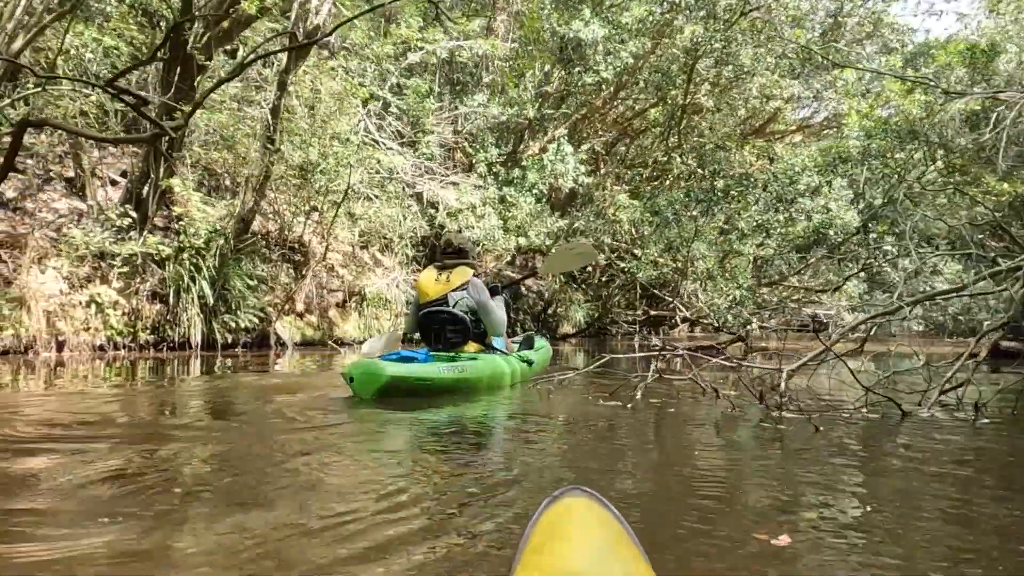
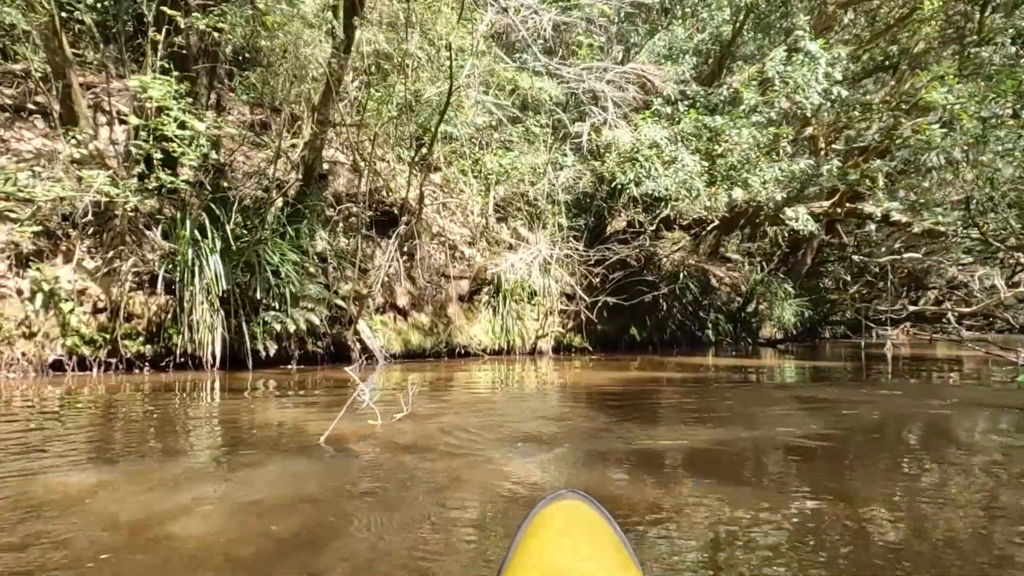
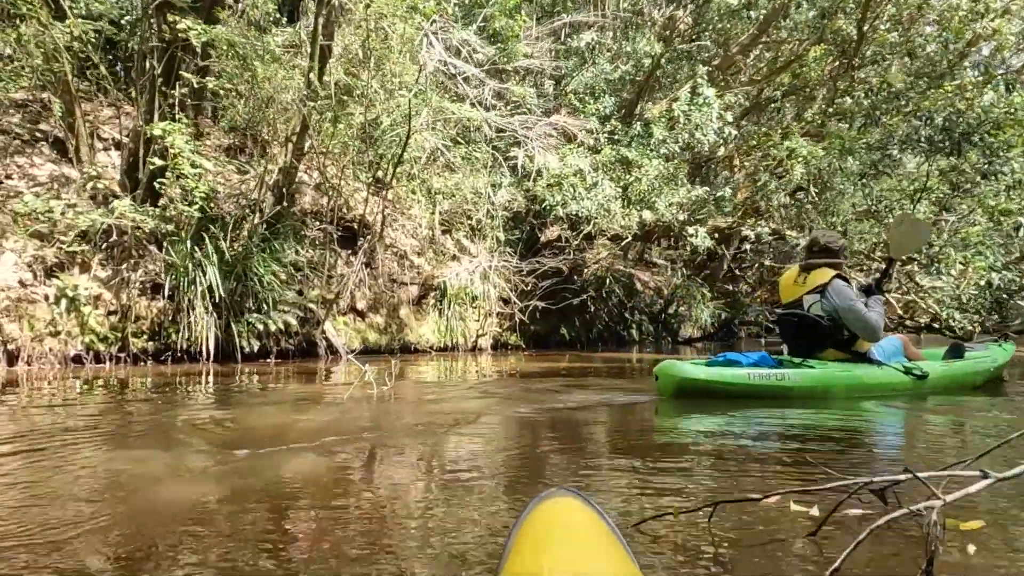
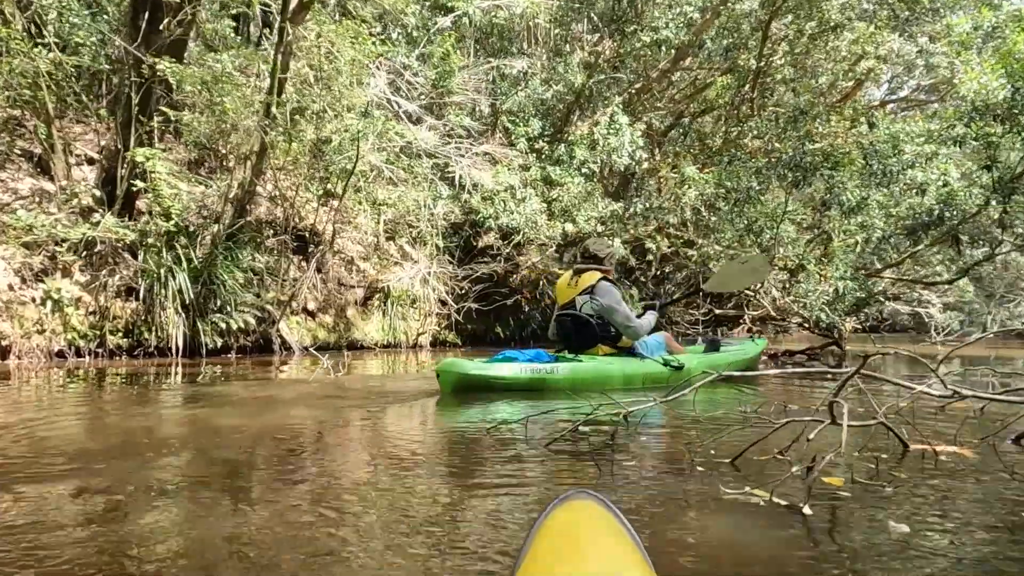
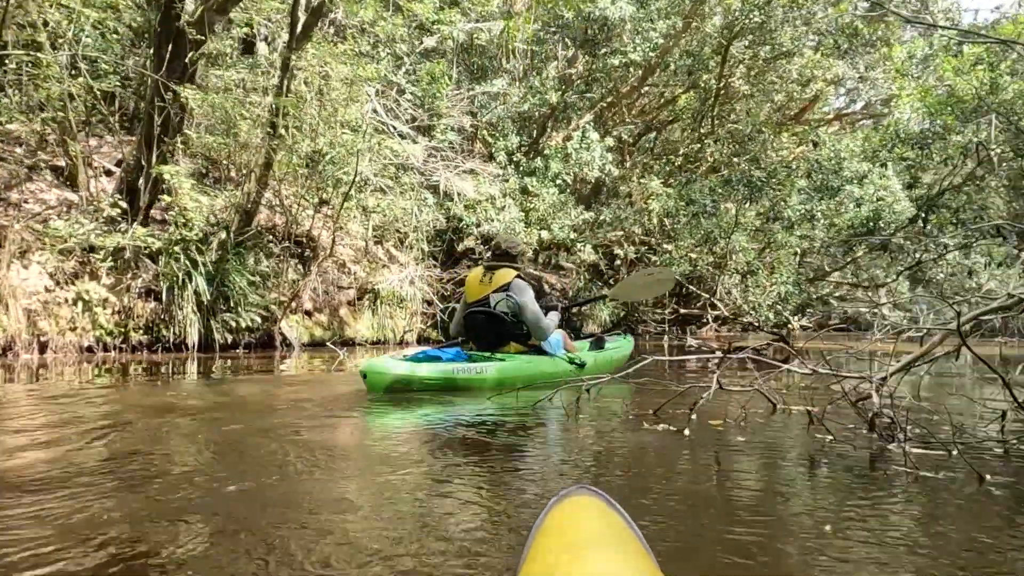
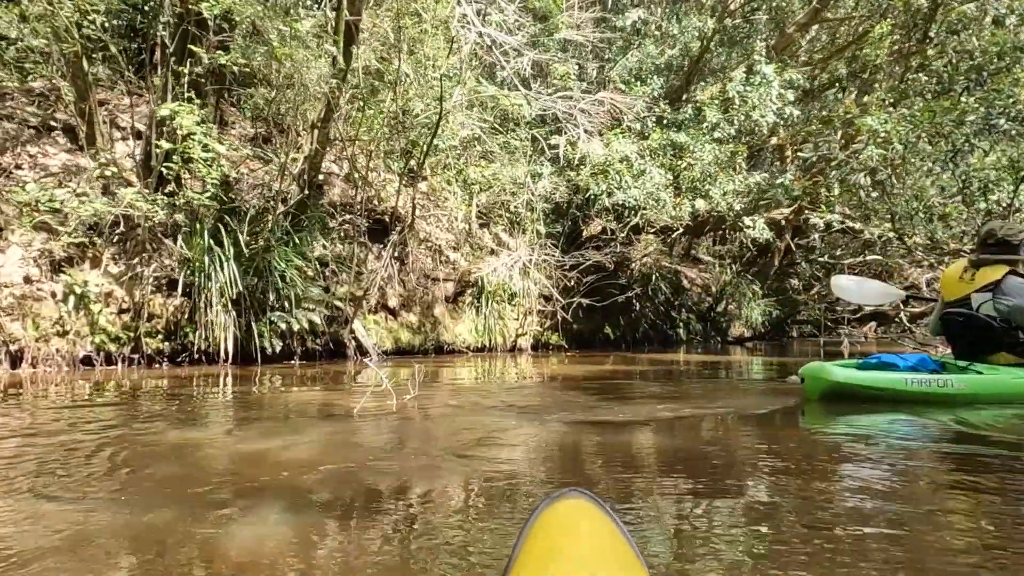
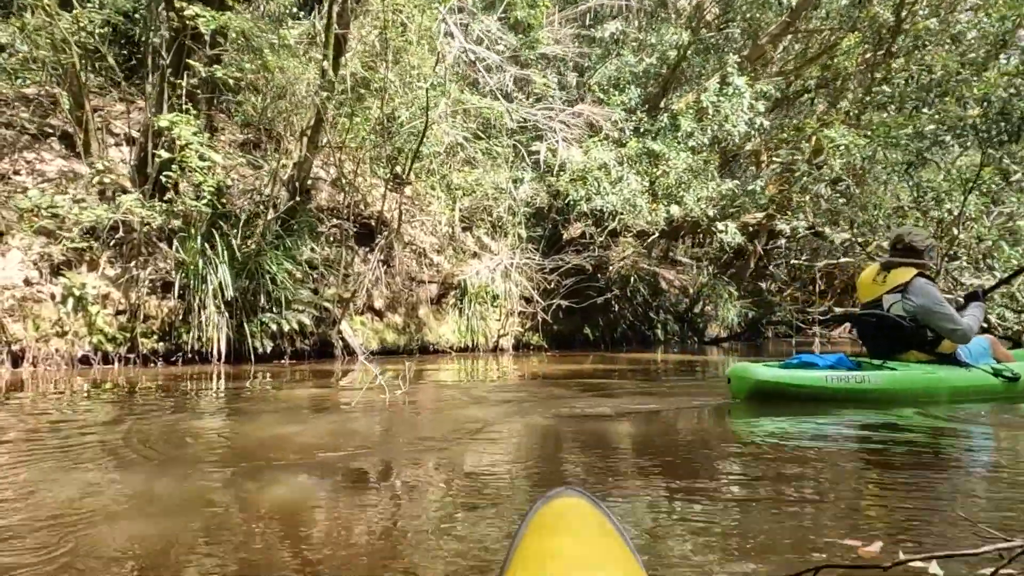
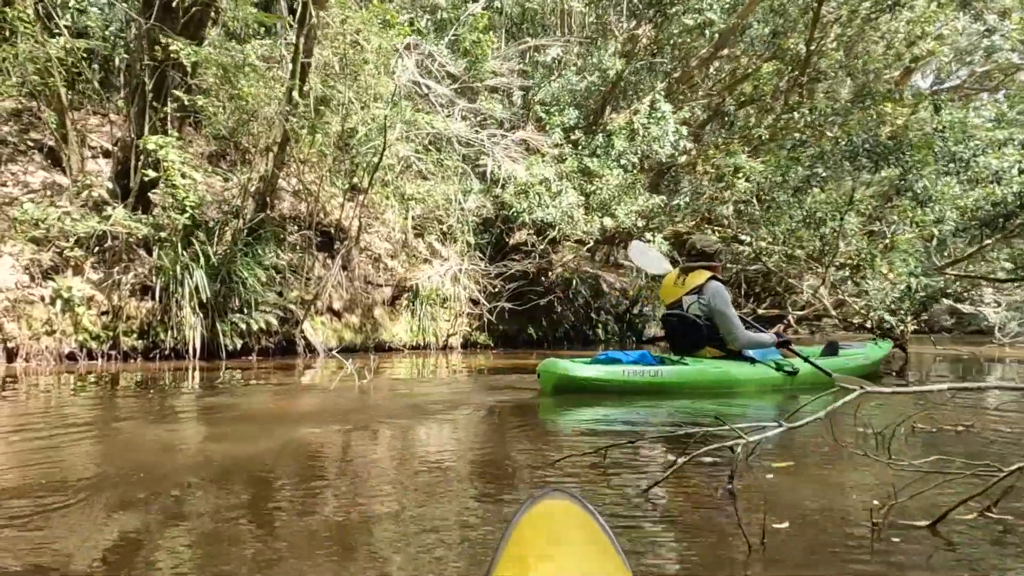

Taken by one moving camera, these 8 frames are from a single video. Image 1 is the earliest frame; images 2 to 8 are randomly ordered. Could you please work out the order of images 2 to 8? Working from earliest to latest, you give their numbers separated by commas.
5, 4, 8, 3, 7, 6, 2
